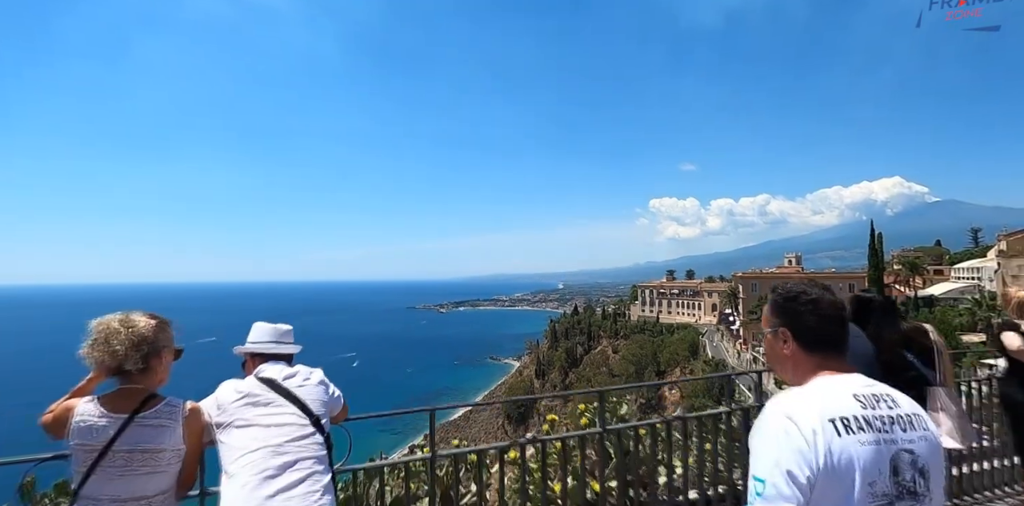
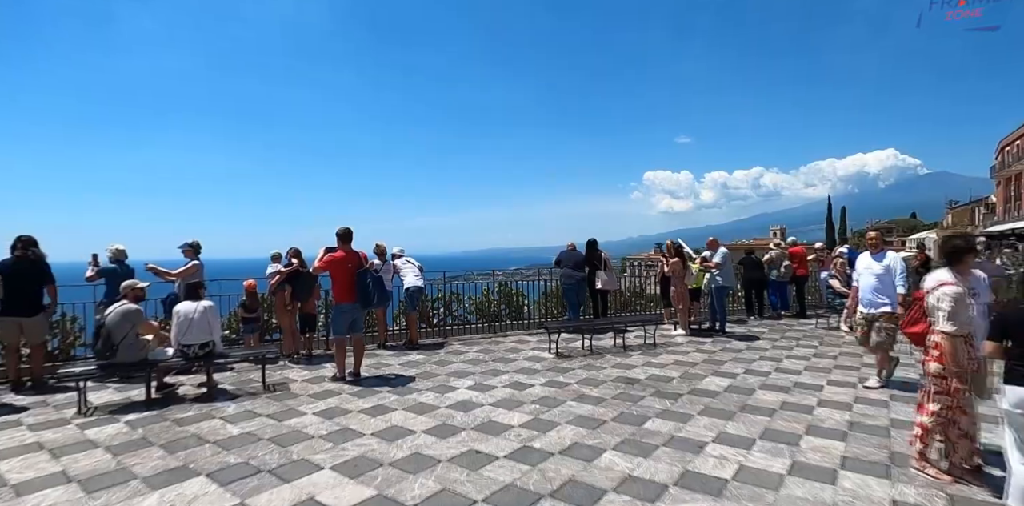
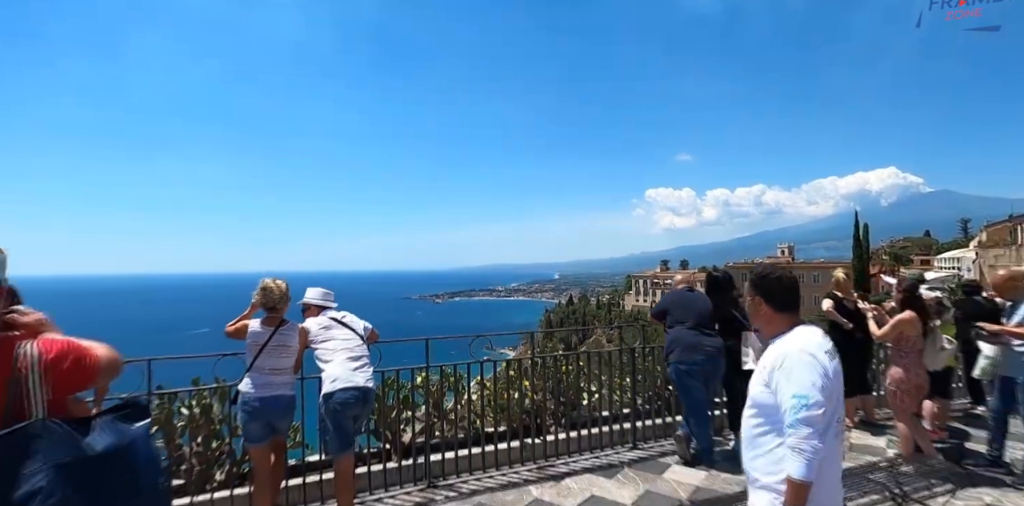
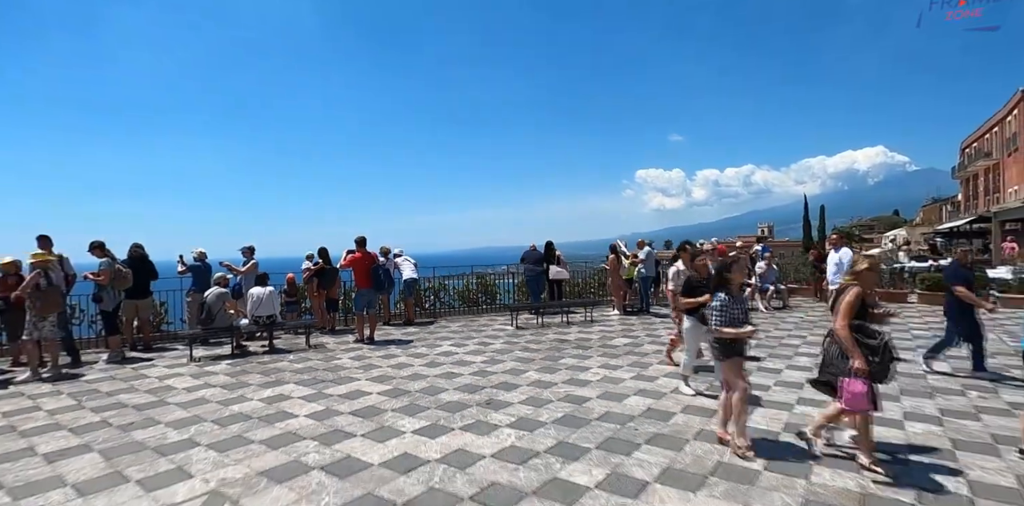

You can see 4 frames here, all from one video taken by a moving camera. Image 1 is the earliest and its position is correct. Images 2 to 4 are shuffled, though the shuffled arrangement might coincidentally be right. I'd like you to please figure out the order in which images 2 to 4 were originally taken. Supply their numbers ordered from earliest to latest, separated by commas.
3, 2, 4
